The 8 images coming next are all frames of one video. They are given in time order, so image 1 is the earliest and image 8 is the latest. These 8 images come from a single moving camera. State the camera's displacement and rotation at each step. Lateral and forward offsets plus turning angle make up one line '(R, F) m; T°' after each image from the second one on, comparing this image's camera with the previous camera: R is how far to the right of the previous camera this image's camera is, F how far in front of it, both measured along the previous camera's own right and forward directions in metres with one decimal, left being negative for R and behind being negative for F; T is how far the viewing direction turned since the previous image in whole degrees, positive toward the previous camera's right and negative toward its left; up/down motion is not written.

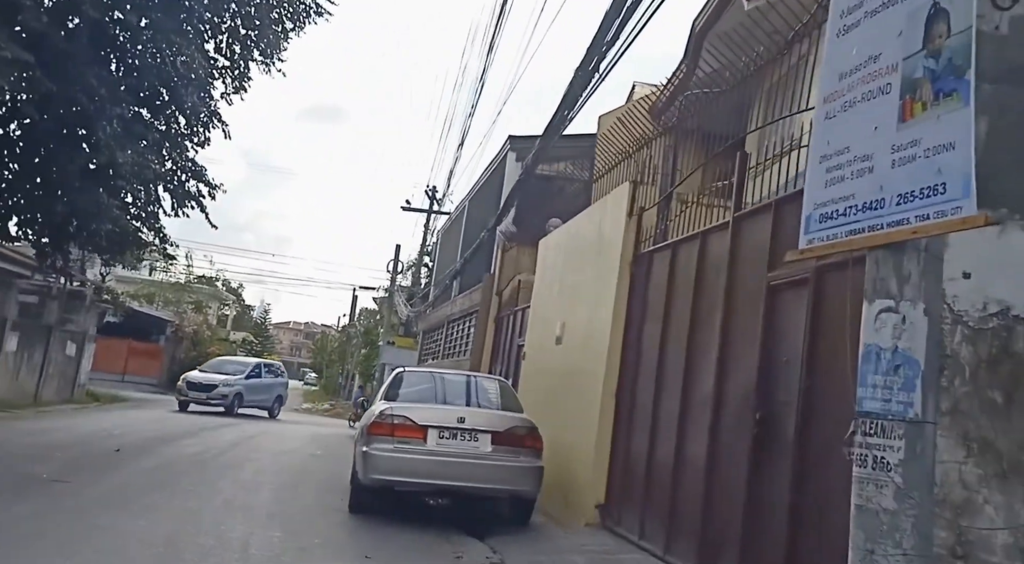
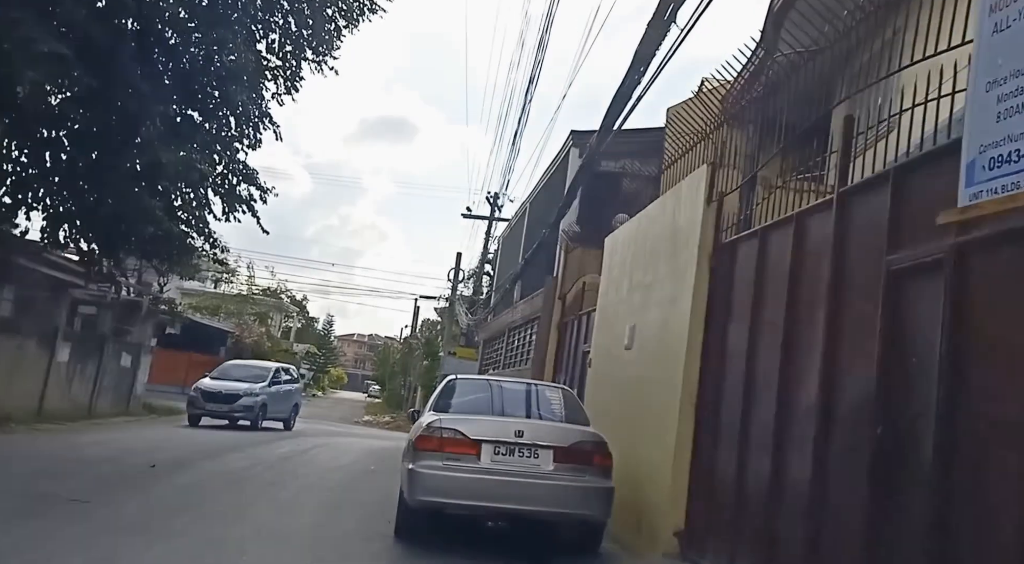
(0.0, +0.8) m; -4°
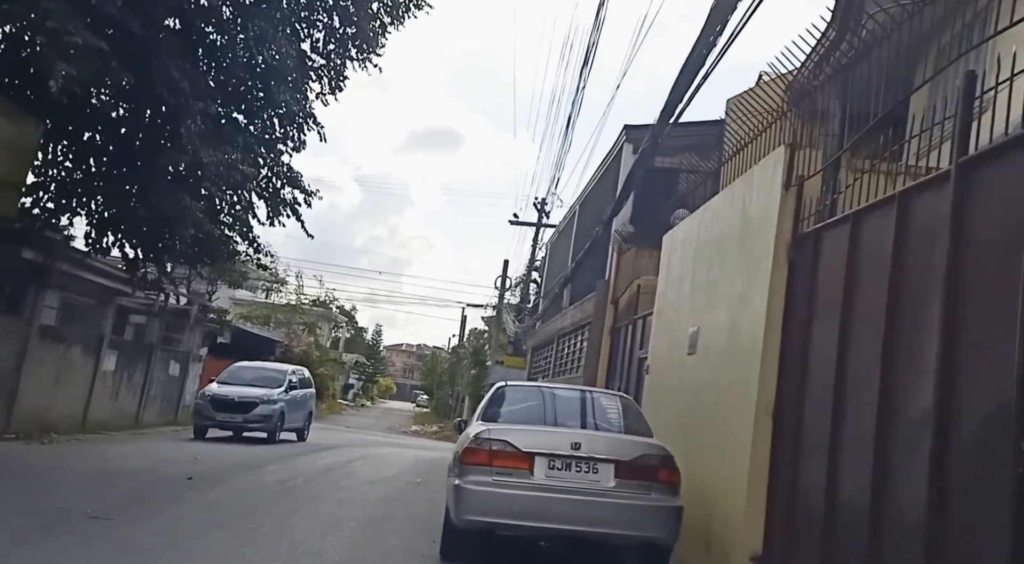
(-0.1, +0.6) m; -3°
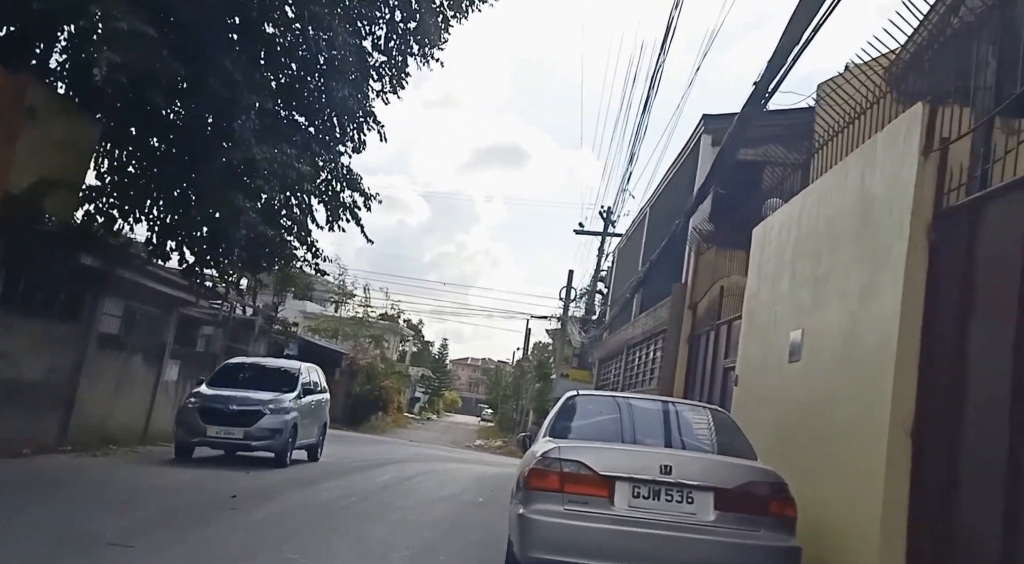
(-0.1, +0.9) m; -4°
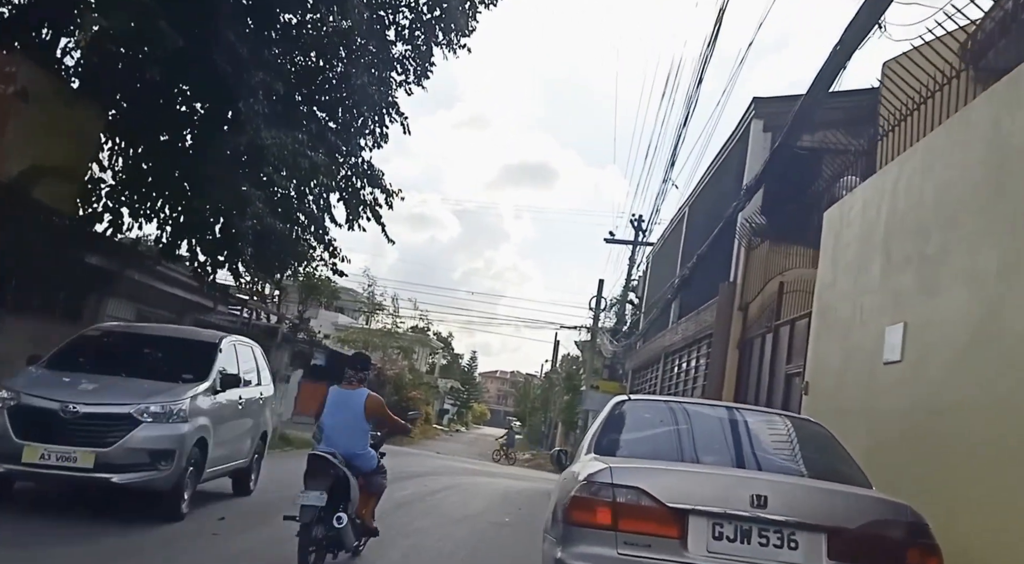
(0.0, +1.2) m; -2°
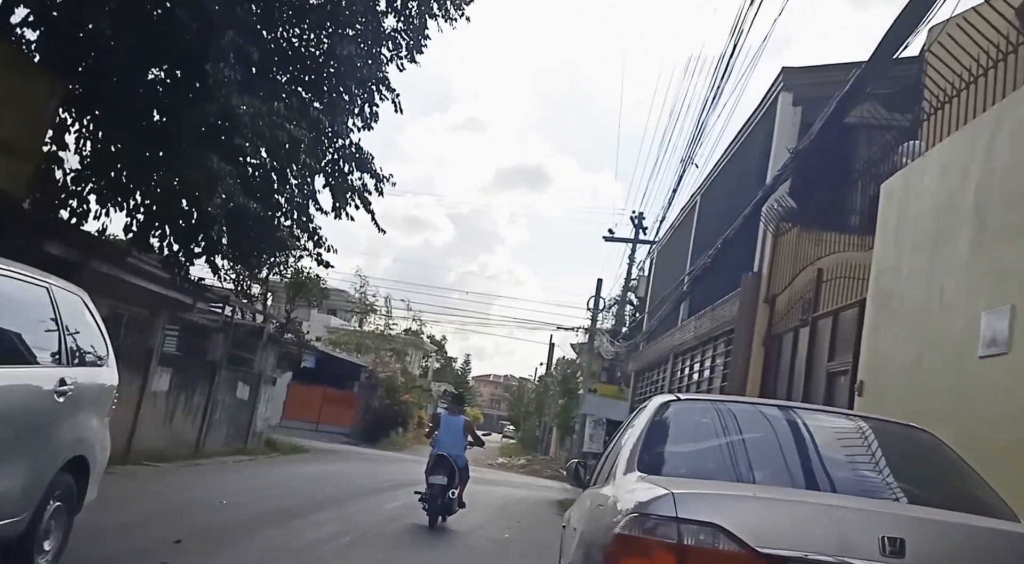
(-0.1, +1.1) m; 0°
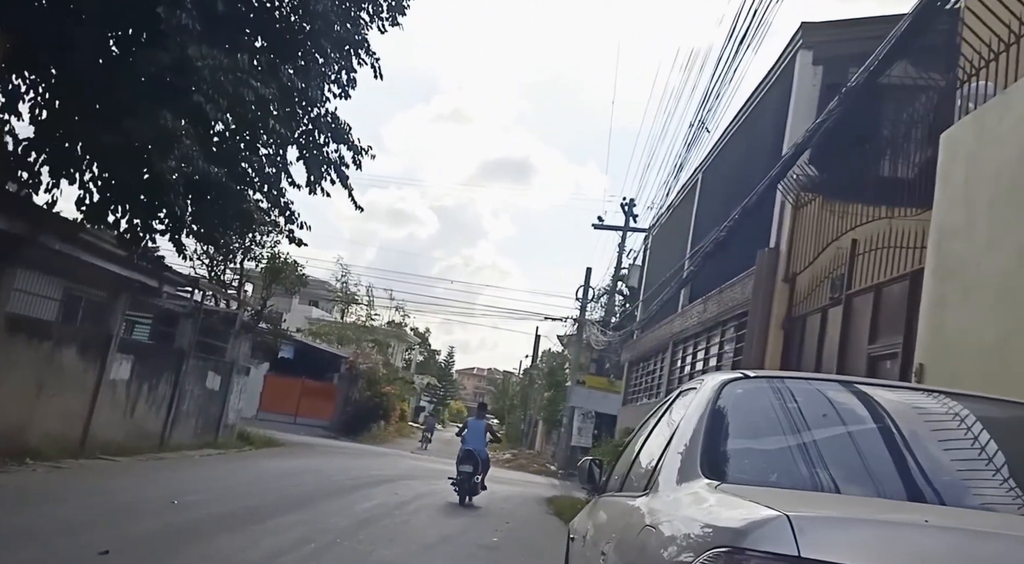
(-0.1, +1.0) m; +1°
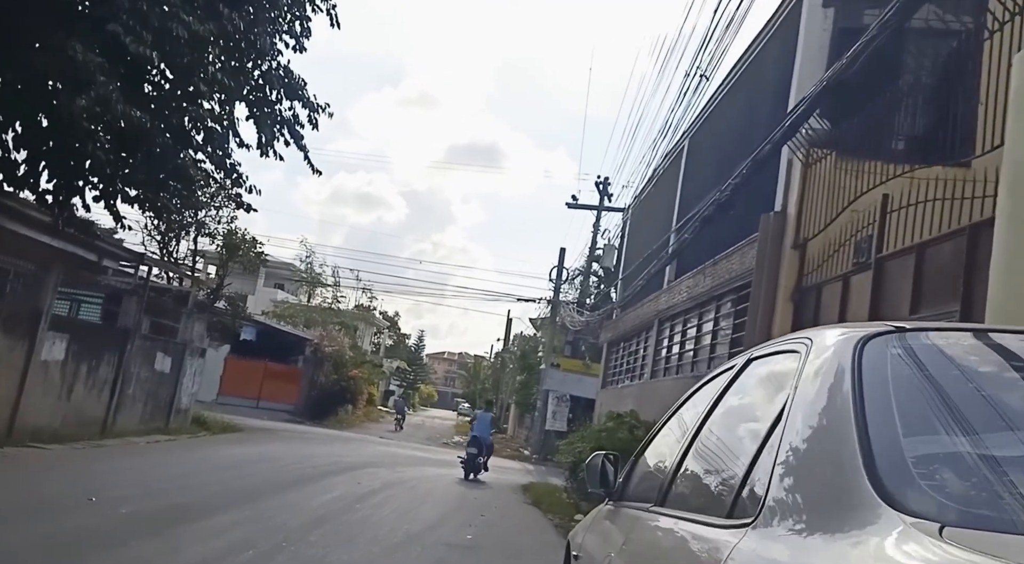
(0.0, +1.1) m; +2°
